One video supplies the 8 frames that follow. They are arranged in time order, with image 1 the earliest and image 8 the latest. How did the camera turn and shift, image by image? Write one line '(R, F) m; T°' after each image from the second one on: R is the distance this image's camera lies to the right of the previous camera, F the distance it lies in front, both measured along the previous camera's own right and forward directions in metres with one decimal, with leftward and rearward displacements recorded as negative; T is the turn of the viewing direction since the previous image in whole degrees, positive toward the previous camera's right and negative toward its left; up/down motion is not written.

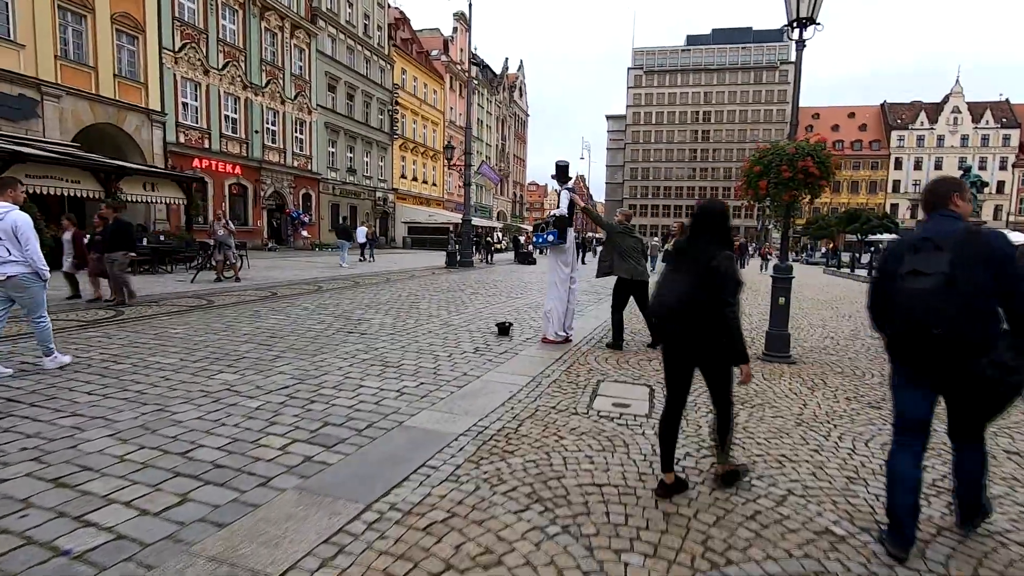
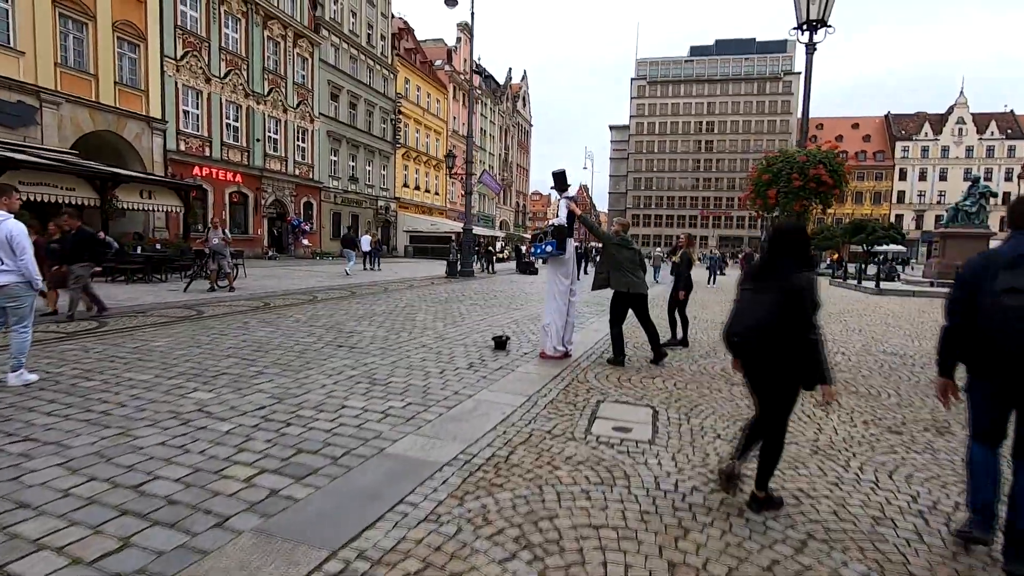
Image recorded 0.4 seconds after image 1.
(+0.1, +0.3) m; 0°
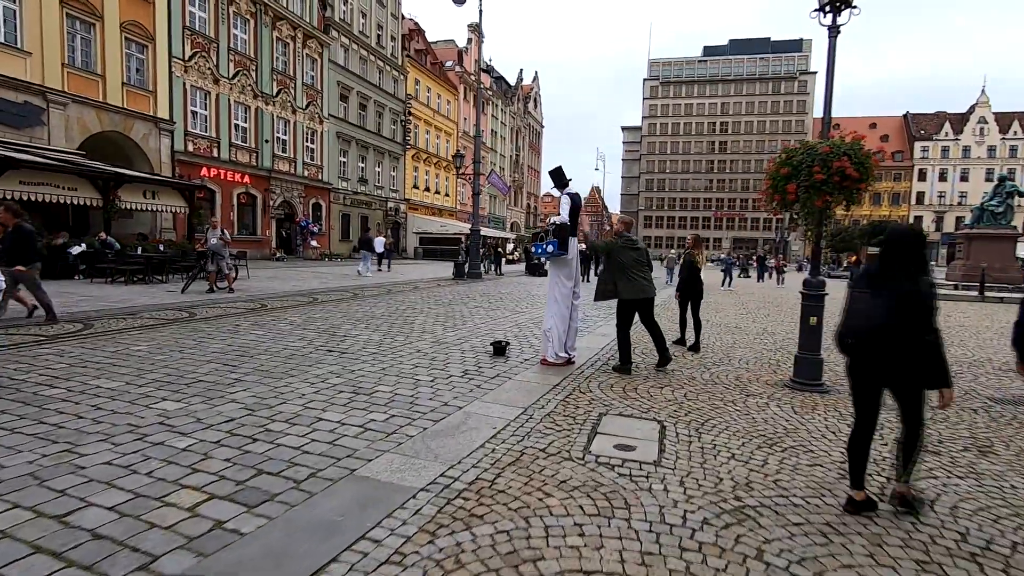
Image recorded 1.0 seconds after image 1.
(+0.2, +0.4) m; -1°
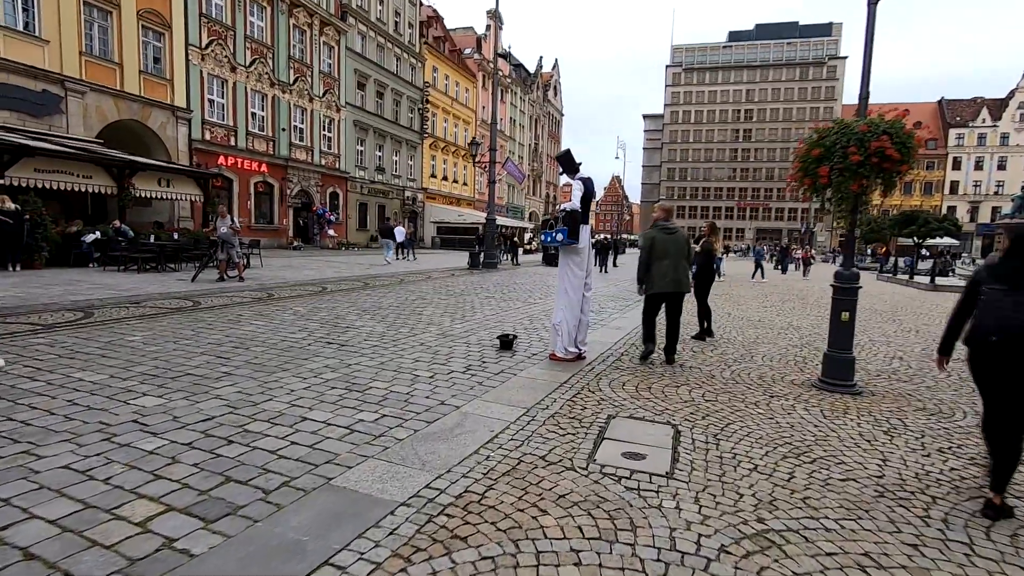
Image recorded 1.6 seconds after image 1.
(+0.1, +0.4) m; -2°
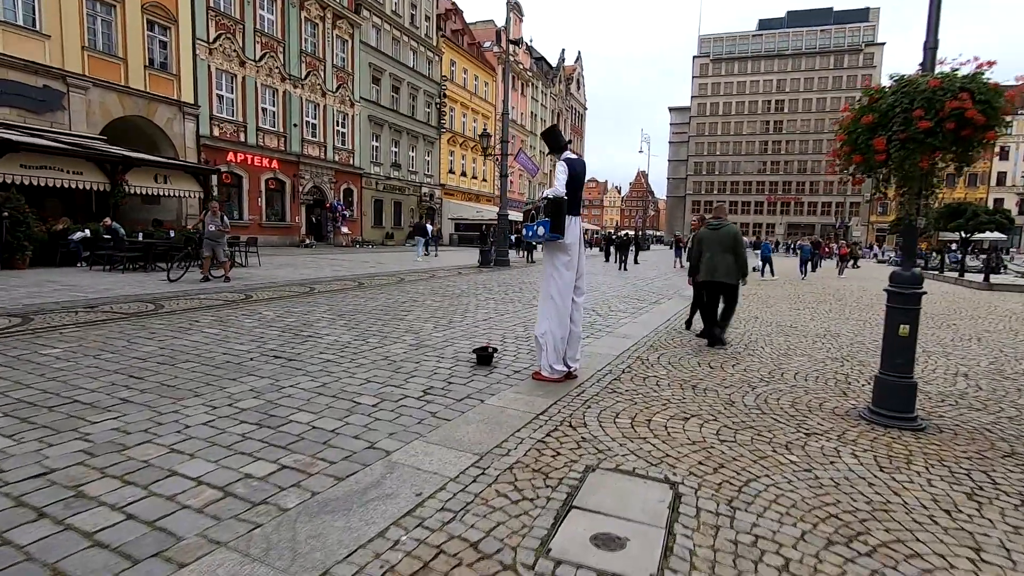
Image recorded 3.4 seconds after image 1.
(+0.5, +1.1) m; -3°
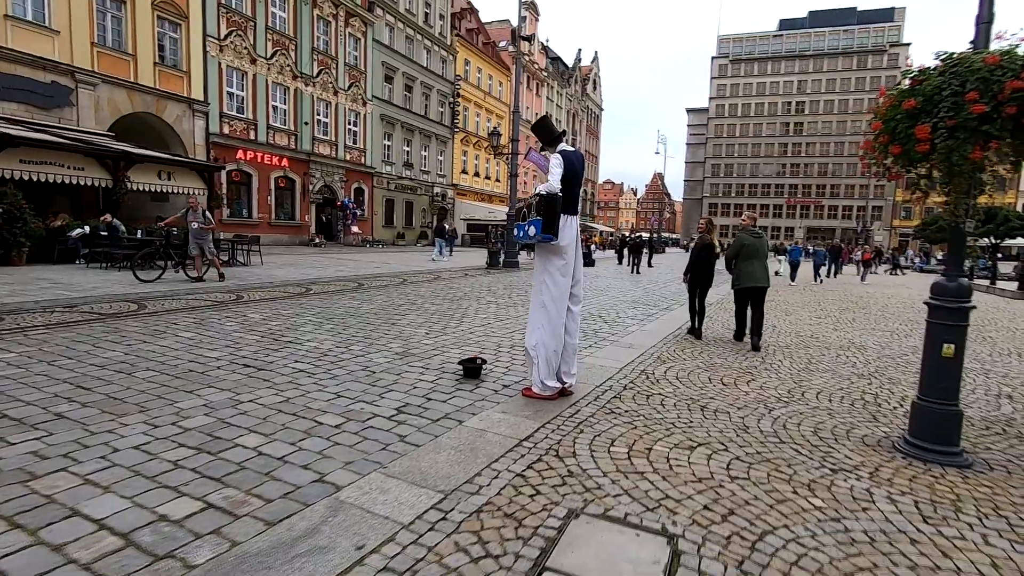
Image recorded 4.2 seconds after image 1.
(+0.2, +0.5) m; -2°
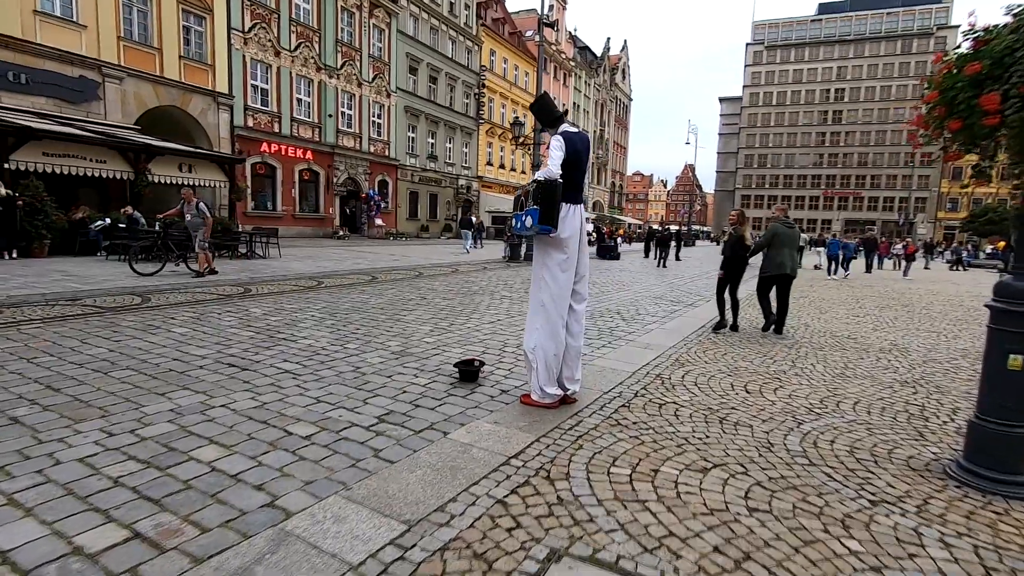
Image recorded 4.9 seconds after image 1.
(+0.2, +0.4) m; -3°
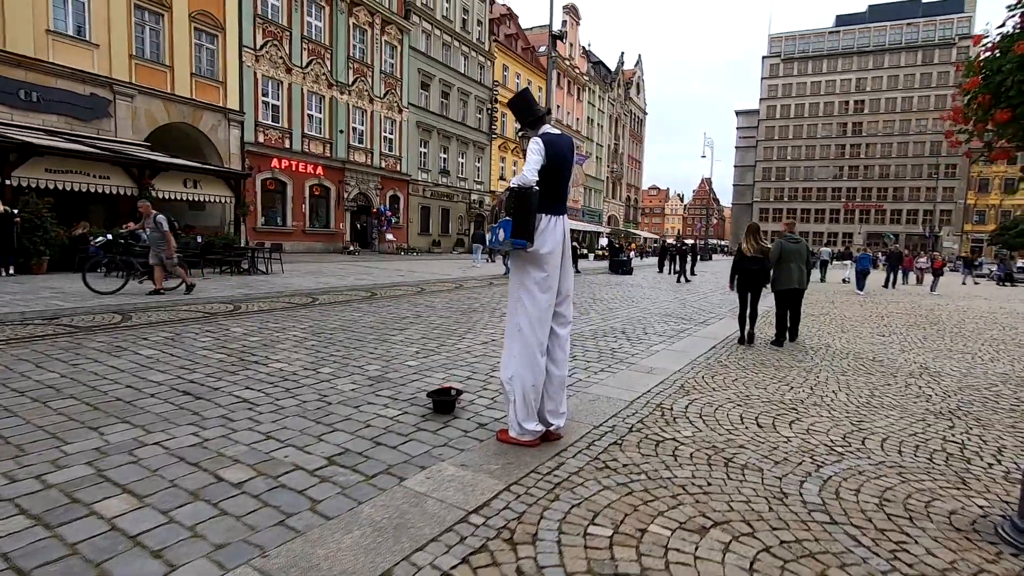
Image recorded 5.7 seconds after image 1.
(+0.3, +0.5) m; -2°
